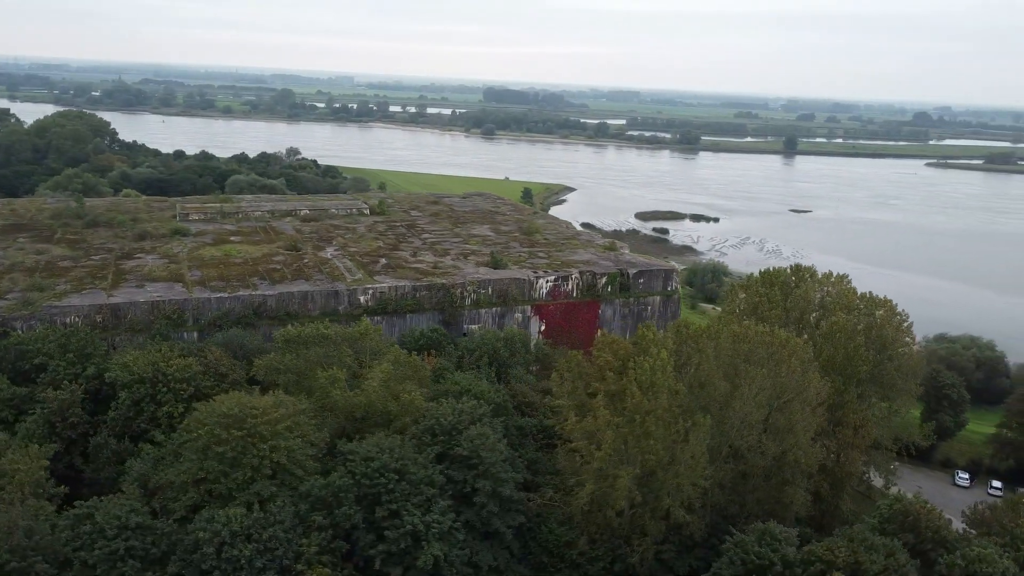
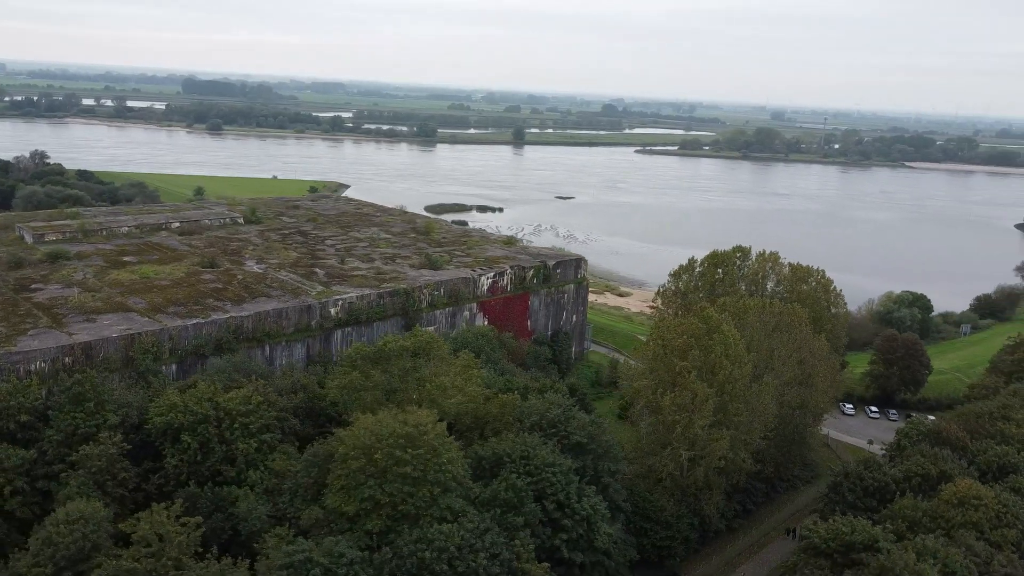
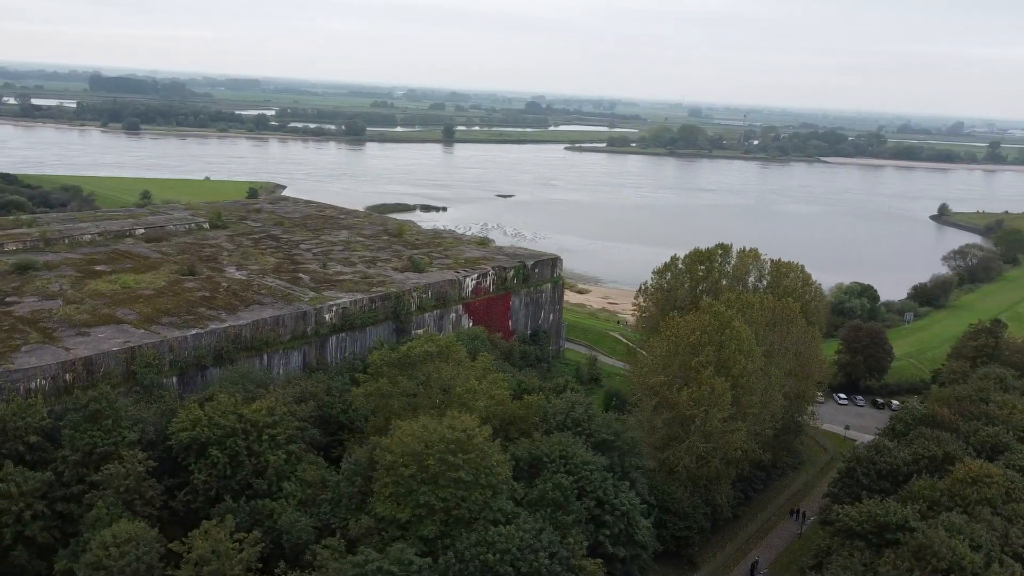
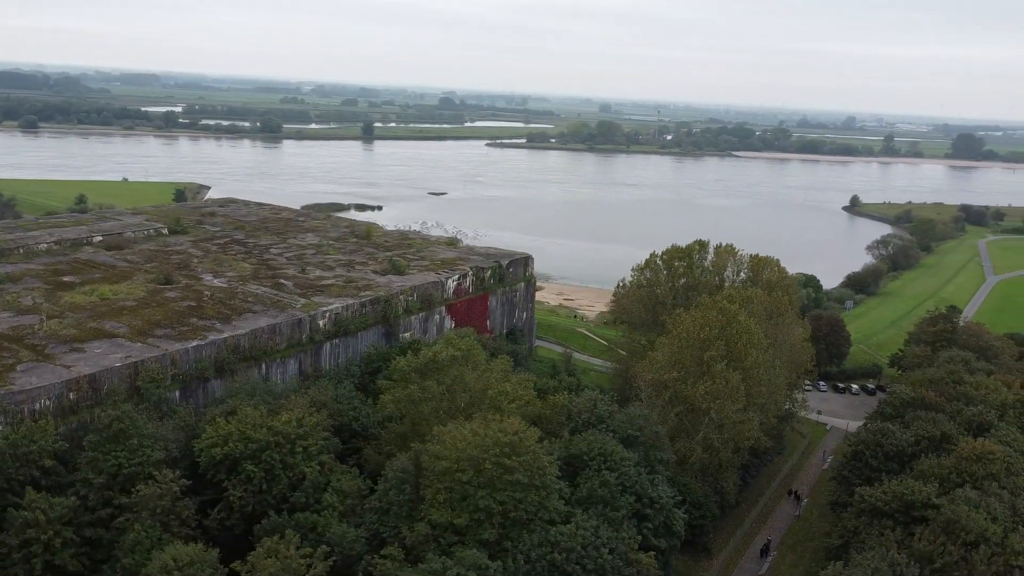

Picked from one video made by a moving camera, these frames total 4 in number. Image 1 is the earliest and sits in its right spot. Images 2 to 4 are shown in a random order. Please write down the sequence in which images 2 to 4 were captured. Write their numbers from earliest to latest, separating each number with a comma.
2, 3, 4
